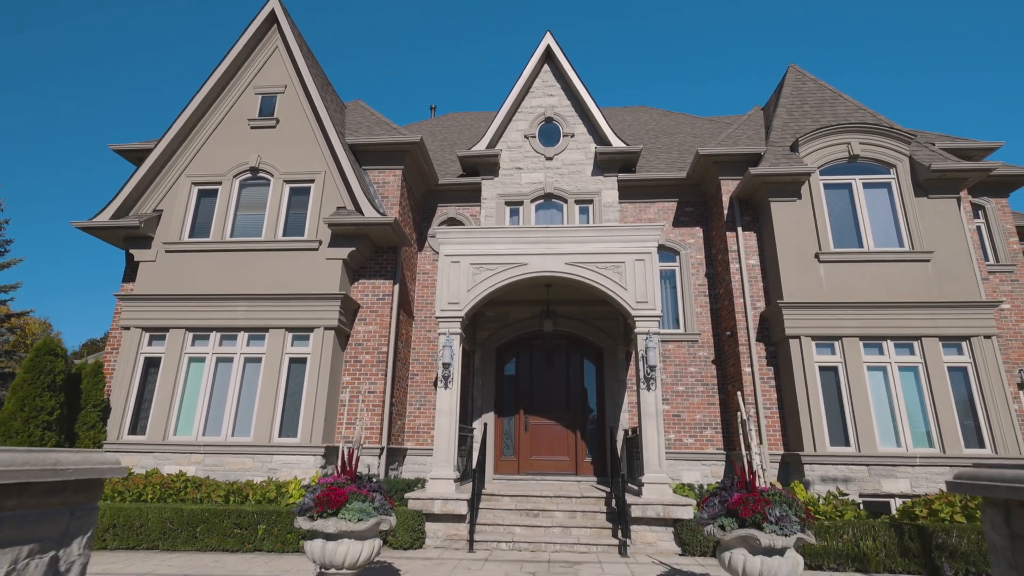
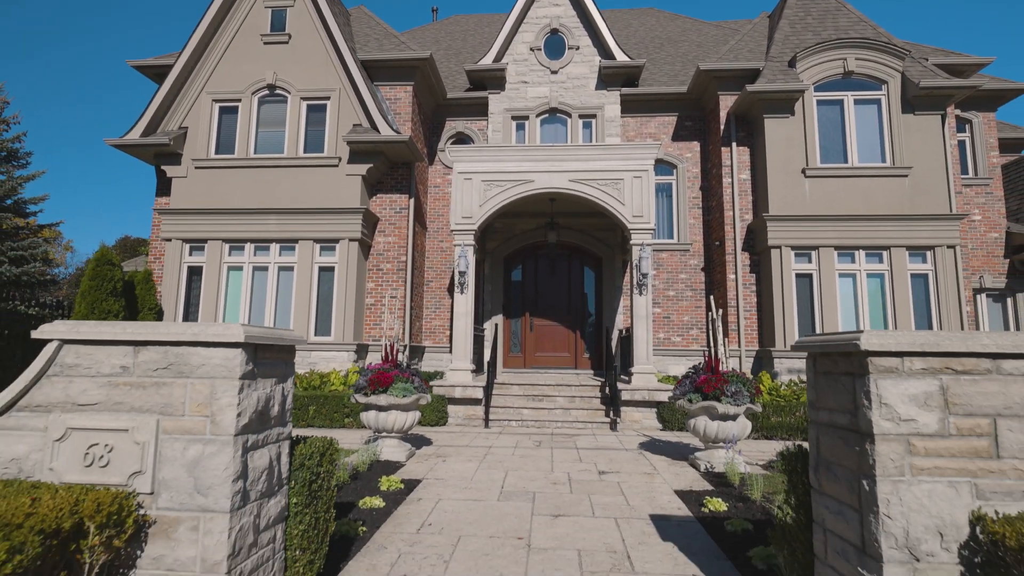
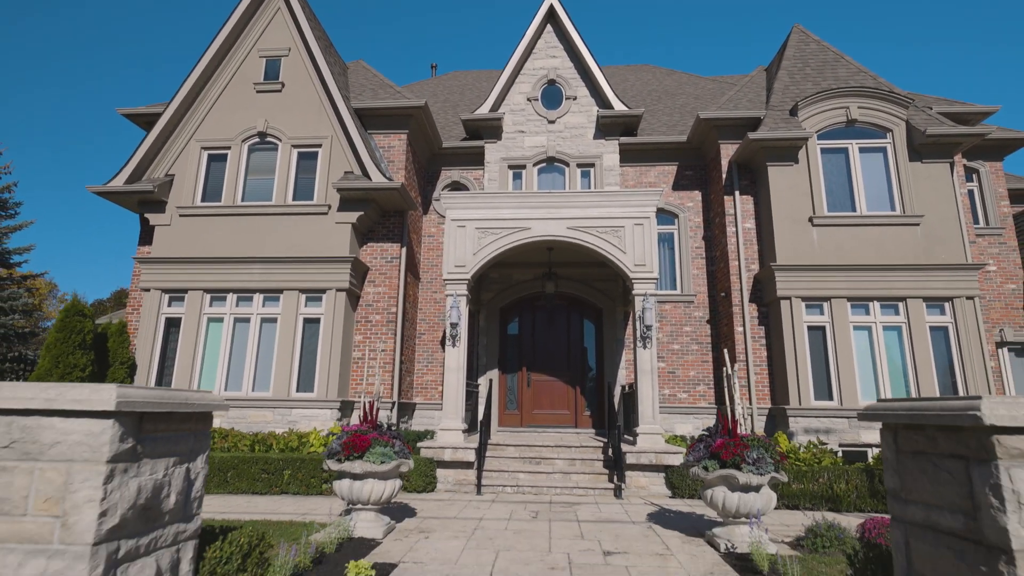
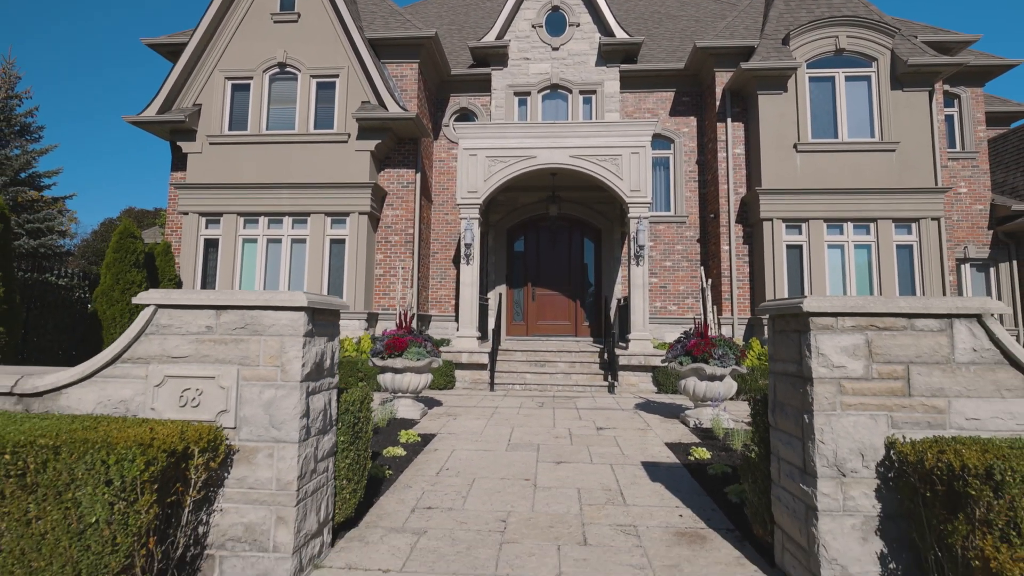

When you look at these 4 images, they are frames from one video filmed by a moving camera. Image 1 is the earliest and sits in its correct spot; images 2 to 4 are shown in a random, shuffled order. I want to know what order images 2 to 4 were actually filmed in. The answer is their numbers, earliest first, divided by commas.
3, 2, 4
